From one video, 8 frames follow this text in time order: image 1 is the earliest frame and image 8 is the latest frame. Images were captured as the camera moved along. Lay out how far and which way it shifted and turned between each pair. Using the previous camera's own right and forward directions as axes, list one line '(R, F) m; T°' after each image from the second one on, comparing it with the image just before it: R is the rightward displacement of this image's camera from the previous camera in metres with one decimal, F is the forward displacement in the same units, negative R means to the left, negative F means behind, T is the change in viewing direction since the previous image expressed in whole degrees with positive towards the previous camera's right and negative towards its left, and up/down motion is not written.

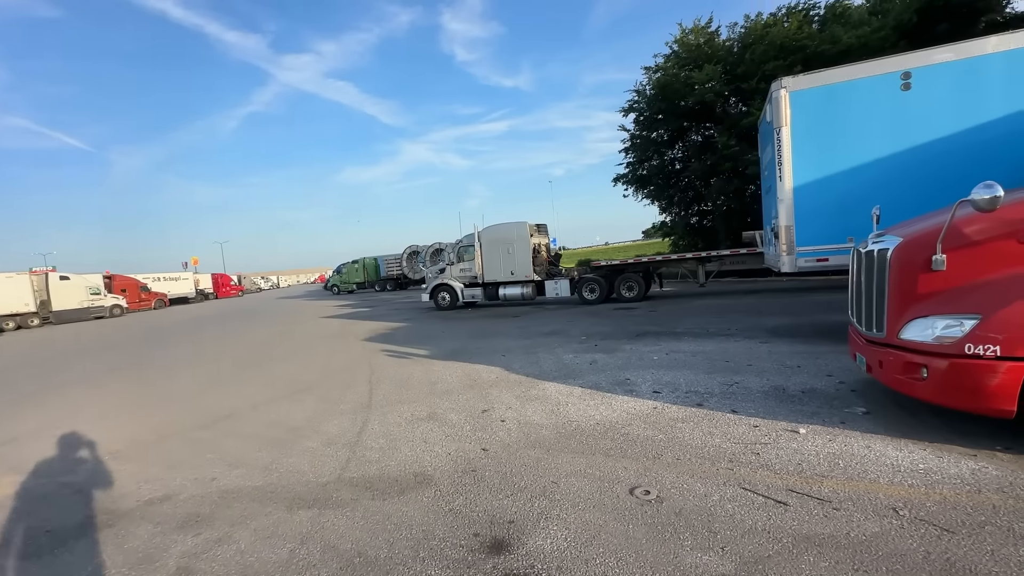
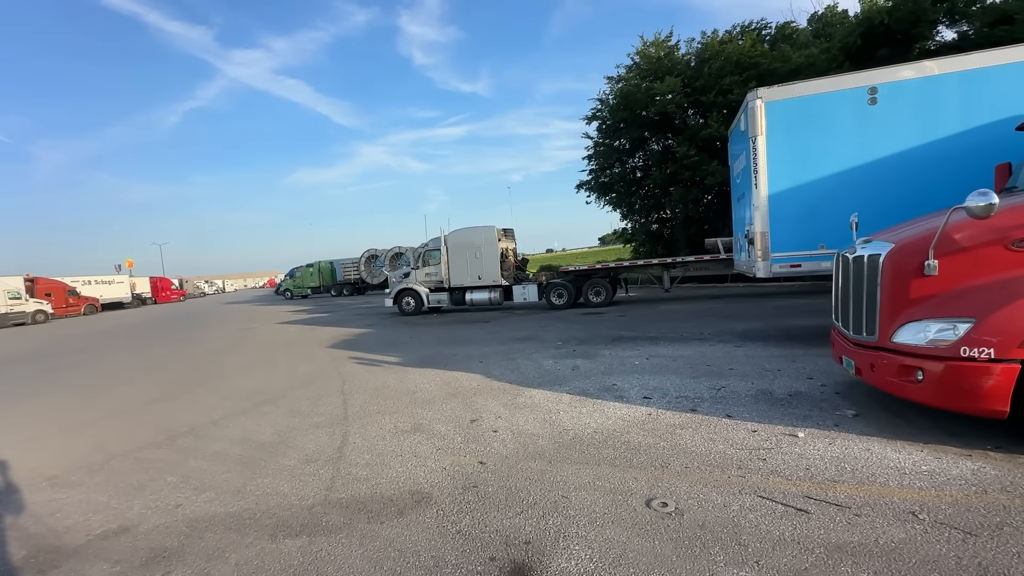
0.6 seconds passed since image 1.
(-0.5, +0.3) m; +5°
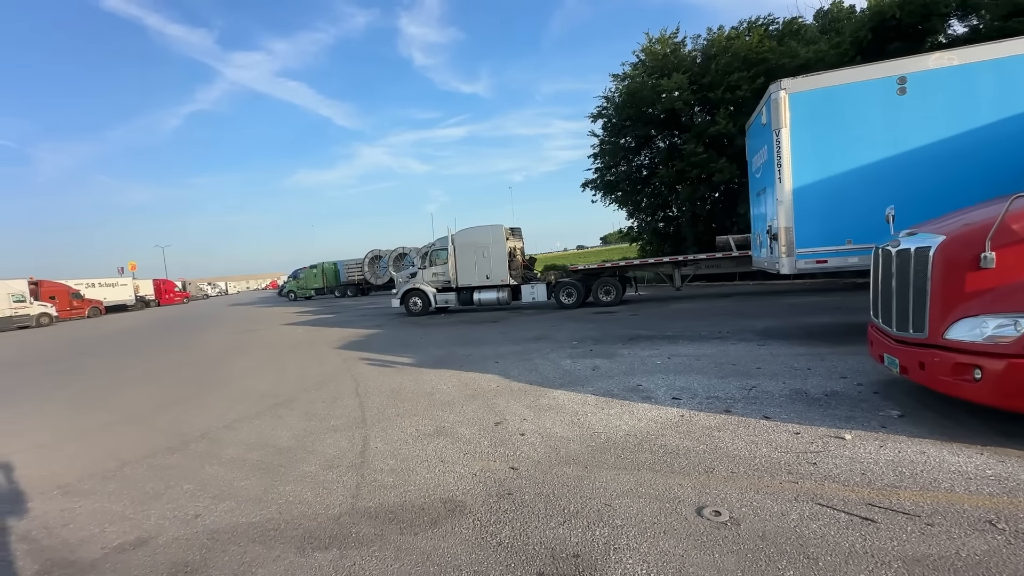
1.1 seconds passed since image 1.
(-0.3, +0.2) m; 0°
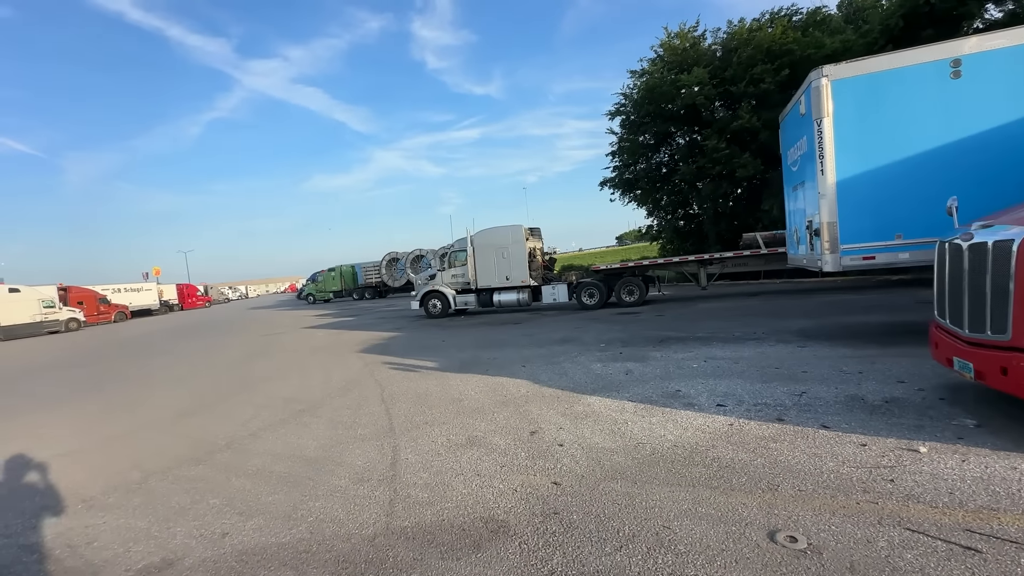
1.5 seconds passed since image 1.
(-0.2, +0.3) m; -2°
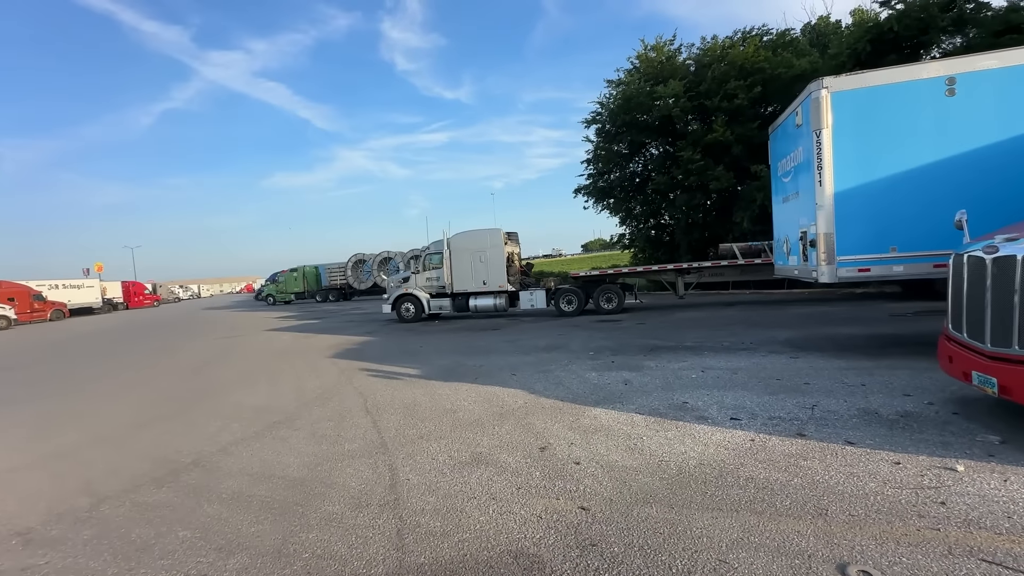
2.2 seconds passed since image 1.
(-0.6, +0.5) m; +4°
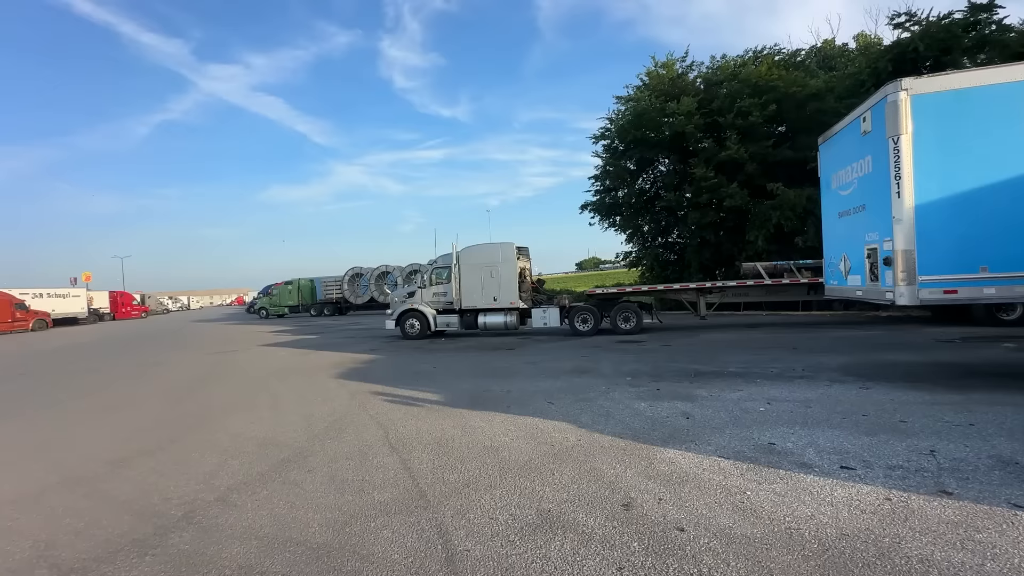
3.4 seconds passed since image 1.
(-0.8, +1.0) m; +1°
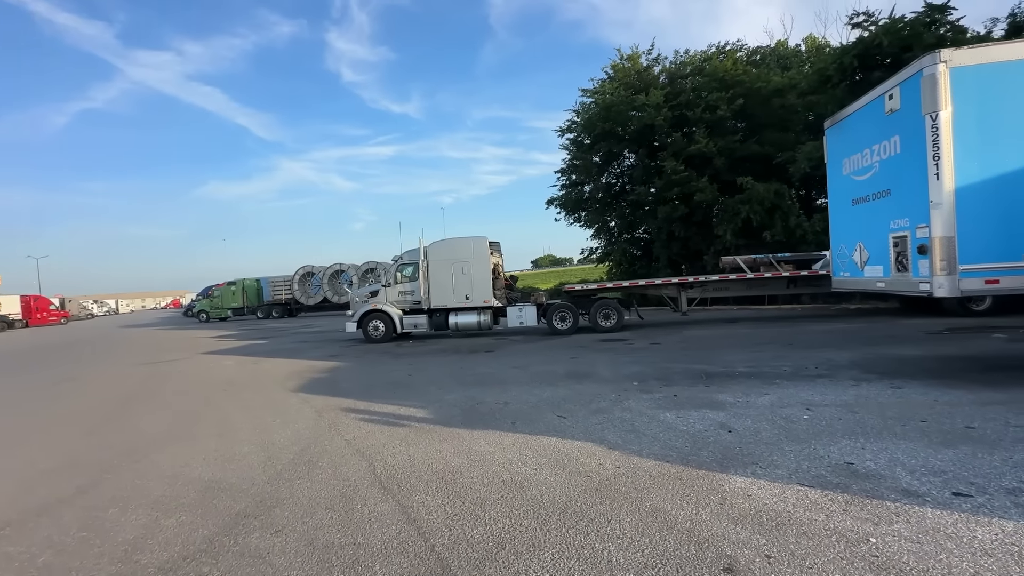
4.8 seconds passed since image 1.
(-0.7, +1.3) m; +6°
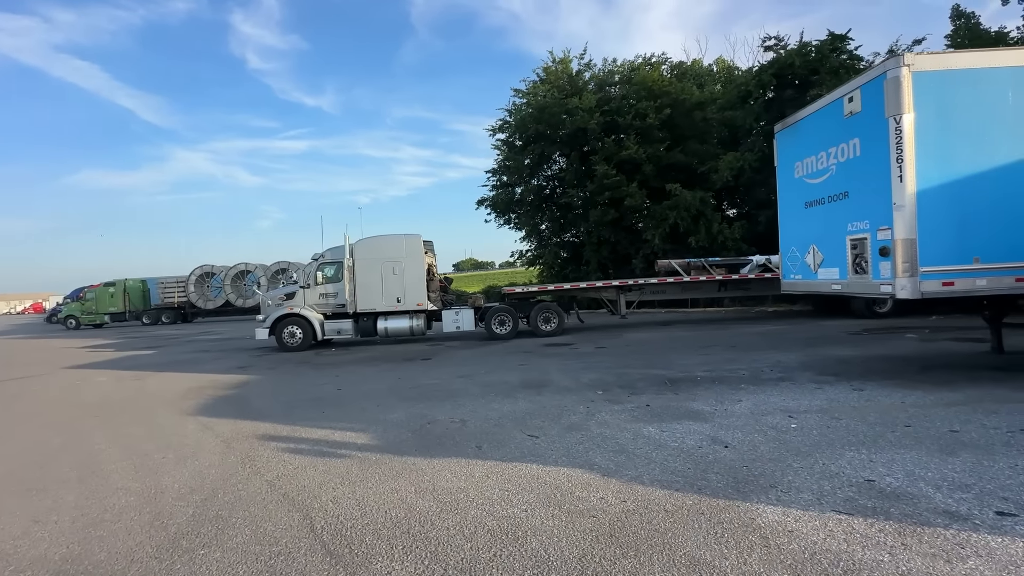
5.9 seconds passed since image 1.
(-0.6, +1.1) m; +10°
